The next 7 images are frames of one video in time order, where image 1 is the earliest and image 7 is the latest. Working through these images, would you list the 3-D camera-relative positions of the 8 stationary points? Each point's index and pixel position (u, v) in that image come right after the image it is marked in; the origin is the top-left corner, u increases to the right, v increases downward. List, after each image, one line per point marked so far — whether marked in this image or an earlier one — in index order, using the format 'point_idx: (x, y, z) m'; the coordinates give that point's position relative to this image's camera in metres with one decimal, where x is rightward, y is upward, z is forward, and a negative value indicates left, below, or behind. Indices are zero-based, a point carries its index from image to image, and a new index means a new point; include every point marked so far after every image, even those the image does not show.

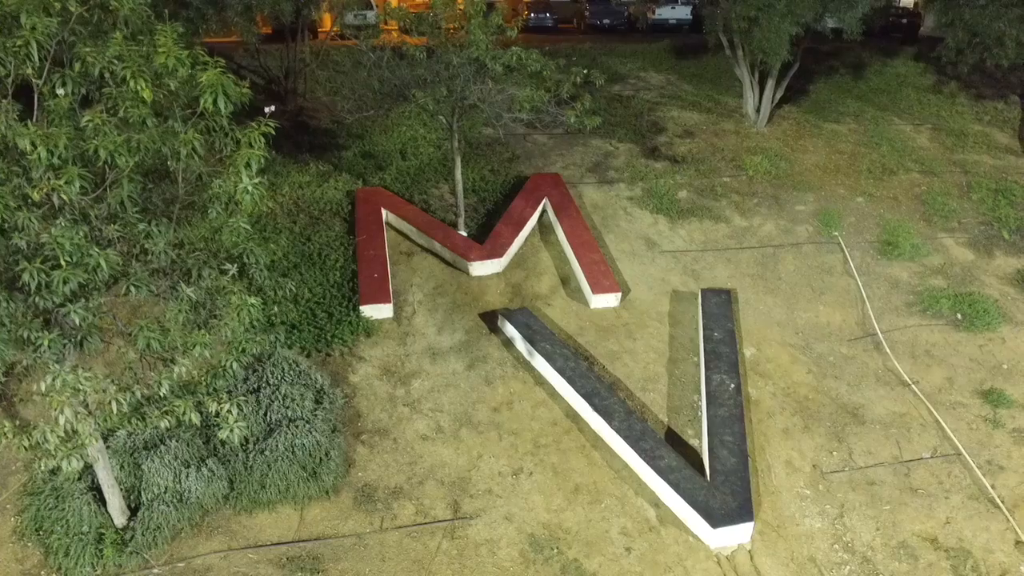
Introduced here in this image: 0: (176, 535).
0: (-2.5, -1.8, +6.4) m
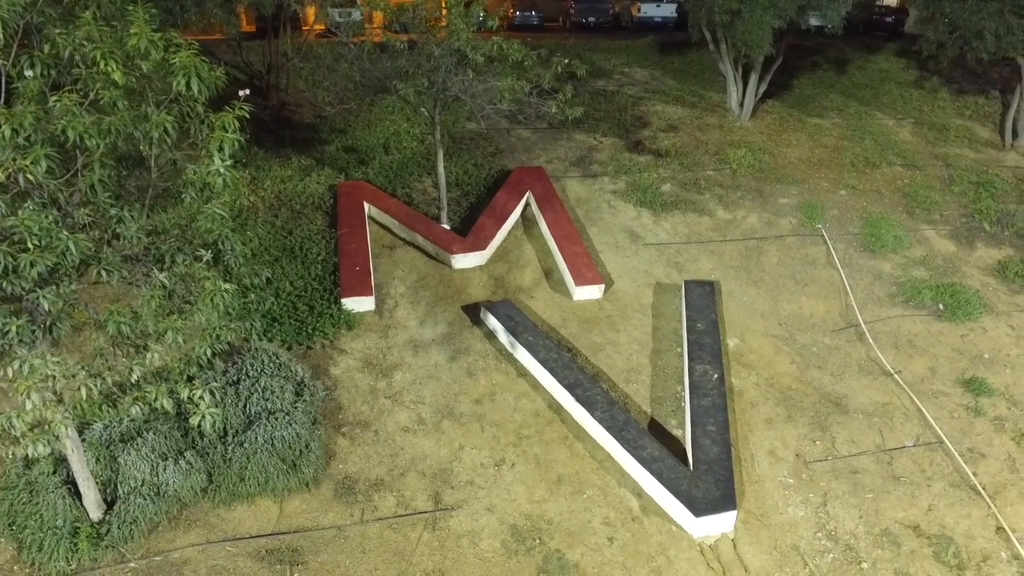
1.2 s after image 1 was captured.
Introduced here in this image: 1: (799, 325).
0: (-2.6, -1.8, +6.3) m
1: (+3.1, -0.4, +9.3) m
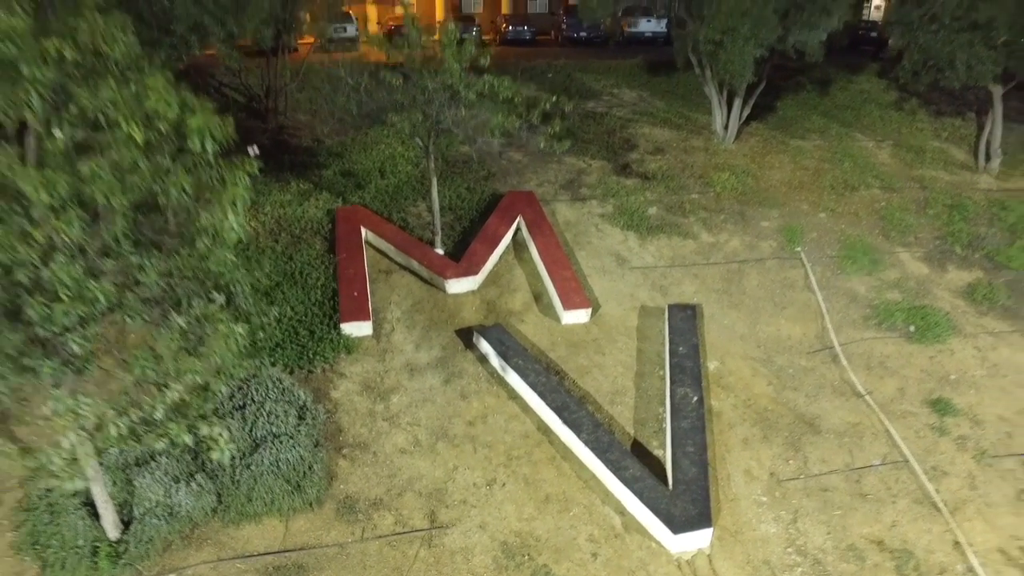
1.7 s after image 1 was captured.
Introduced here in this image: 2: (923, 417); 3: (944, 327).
0: (-2.7, -2.0, +6.7) m
1: (+3.0, -0.7, +9.8) m
2: (+4.2, -1.3, +8.8) m
3: (+5.1, -0.5, +10.2) m
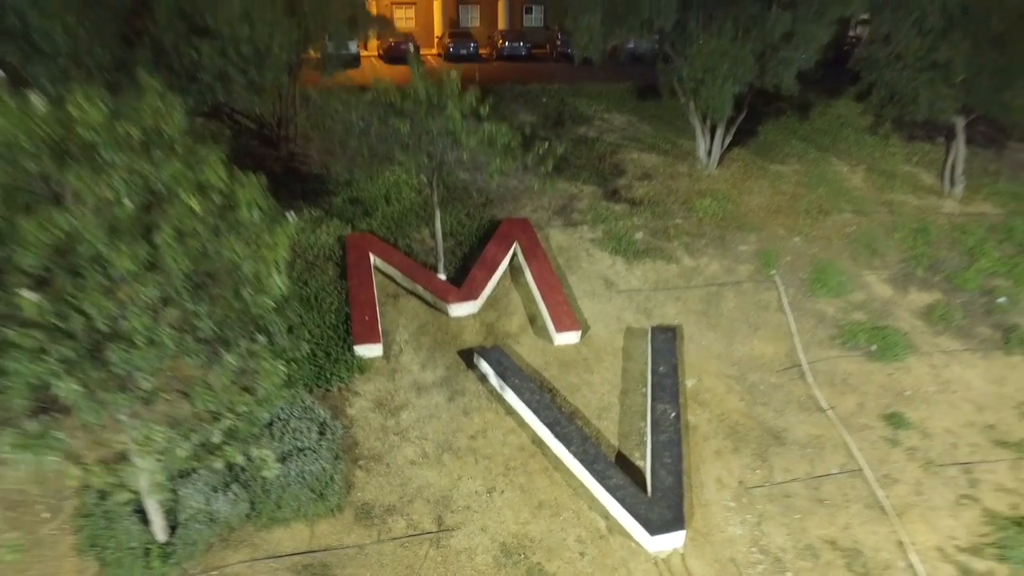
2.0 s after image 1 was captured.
0: (-2.7, -2.3, +7.7) m
1: (+3.0, -1.0, +10.8) m
2: (+4.1, -1.6, +9.8) m
3: (+5.1, -0.7, +11.2) m
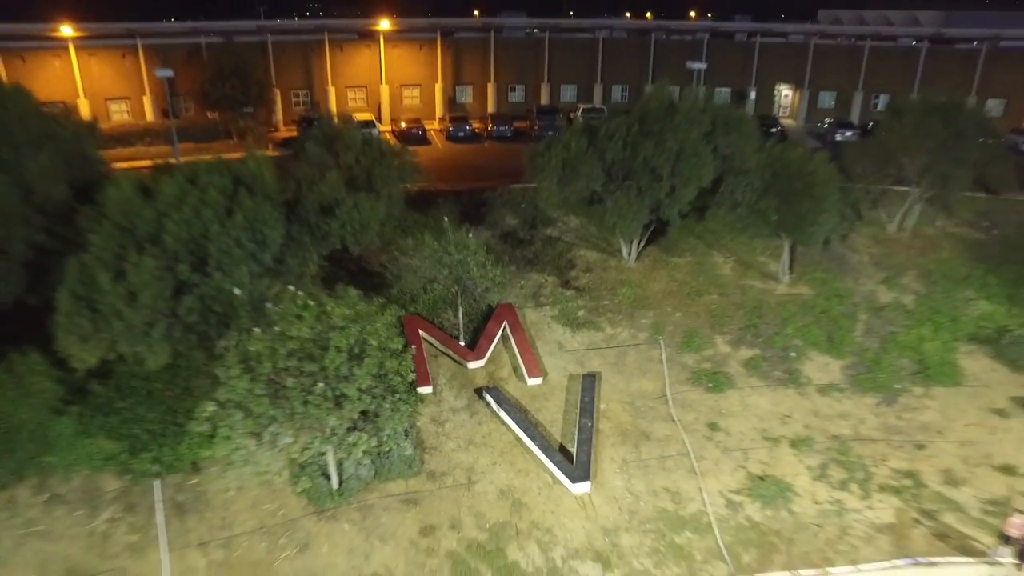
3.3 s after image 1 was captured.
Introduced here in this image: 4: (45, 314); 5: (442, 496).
0: (-2.8, -3.8, +15.9) m
1: (+2.8, -2.4, +19.1) m
2: (+4.0, -3.0, +18.1) m
3: (+4.9, -2.2, +19.5) m
4: (-9.5, -0.5, +17.5) m
5: (-1.3, -3.9, +16.0) m
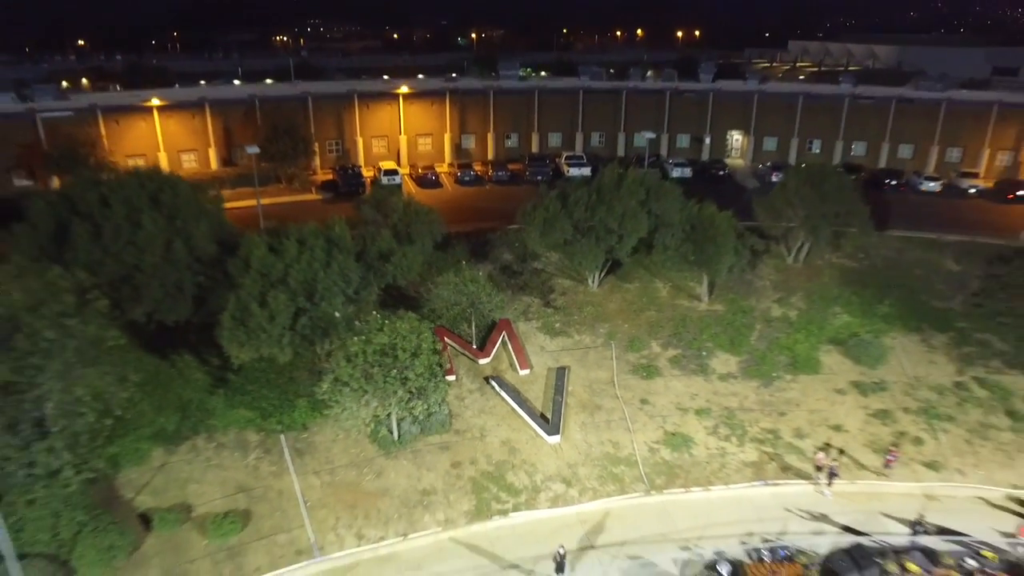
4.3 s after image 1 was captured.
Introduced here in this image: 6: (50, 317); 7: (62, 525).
0: (-2.9, -4.4, +24.7) m
1: (+2.7, -3.0, +28.0) m
2: (+3.9, -3.7, +27.0) m
3: (+4.8, -2.8, +28.4) m
4: (-9.6, -1.2, +26.3) m
5: (-1.4, -4.5, +24.8) m
6: (-10.4, -0.6, +19.4) m
7: (-10.3, -5.4, +19.7) m
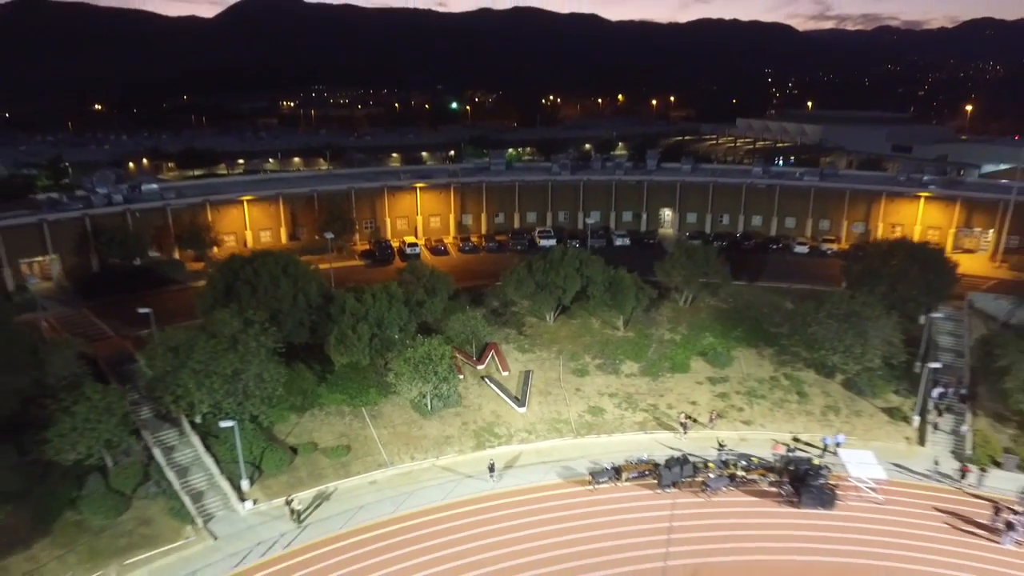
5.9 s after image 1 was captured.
0: (-3.6, -6.0, +42.0) m
1: (+1.9, -4.8, +45.4) m
2: (+3.2, -5.3, +44.3) m
3: (+4.0, -4.6, +45.8) m
4: (-10.3, -3.0, +43.7) m
5: (-2.1, -6.1, +42.1) m
6: (-11.1, -2.0, +36.9) m
7: (-11.0, -6.8, +36.9) m
